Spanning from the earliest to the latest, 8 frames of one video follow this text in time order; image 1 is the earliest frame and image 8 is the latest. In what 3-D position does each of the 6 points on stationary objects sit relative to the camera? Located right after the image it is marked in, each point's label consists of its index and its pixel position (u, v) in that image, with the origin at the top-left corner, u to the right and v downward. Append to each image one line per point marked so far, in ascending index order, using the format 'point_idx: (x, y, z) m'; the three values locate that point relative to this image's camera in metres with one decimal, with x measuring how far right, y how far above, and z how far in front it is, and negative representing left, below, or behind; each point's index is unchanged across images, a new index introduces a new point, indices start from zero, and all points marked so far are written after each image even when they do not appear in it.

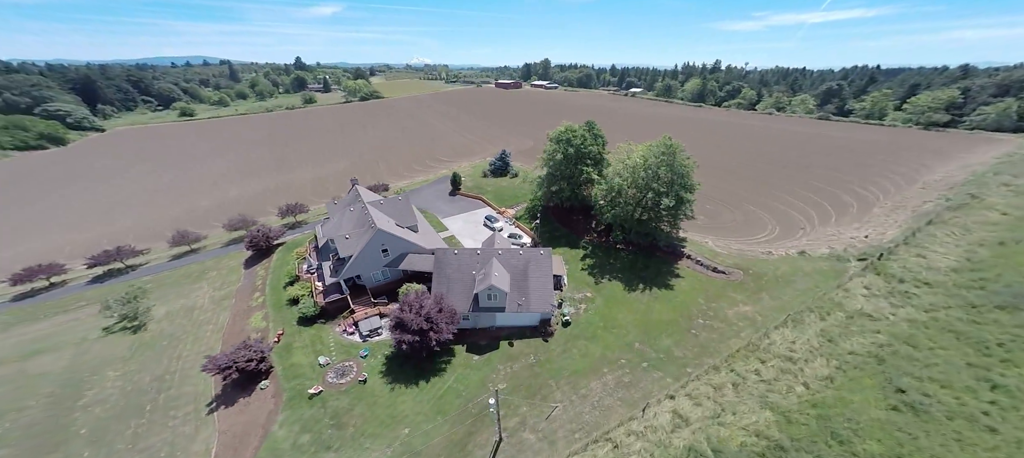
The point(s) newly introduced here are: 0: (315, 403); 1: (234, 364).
0: (-10.7, -10.3, +18.4) m
1: (-16.3, -8.1, +18.5) m
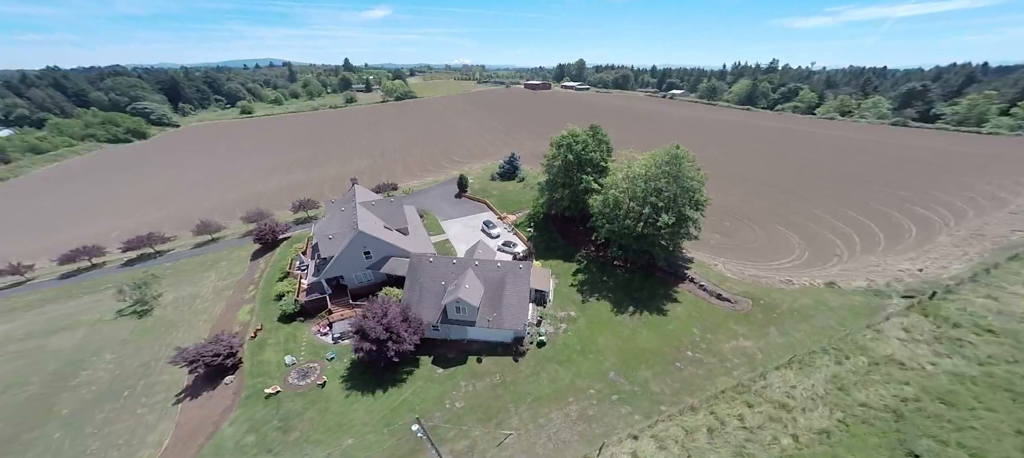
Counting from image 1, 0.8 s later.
0: (-13.6, -10.4, +18.5) m
1: (-19.0, -8.0, +19.2) m
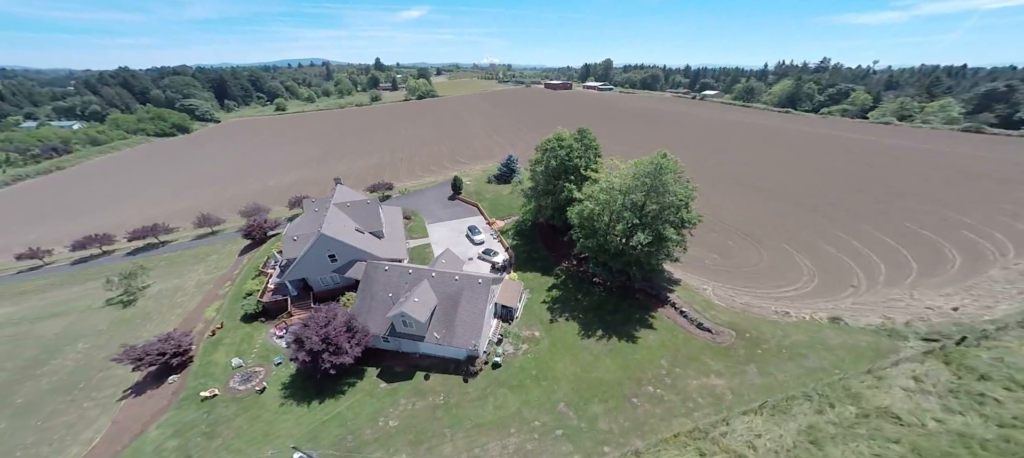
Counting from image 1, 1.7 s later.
0: (-17.5, -10.6, +18.3) m
1: (-22.6, -8.0, +19.4) m
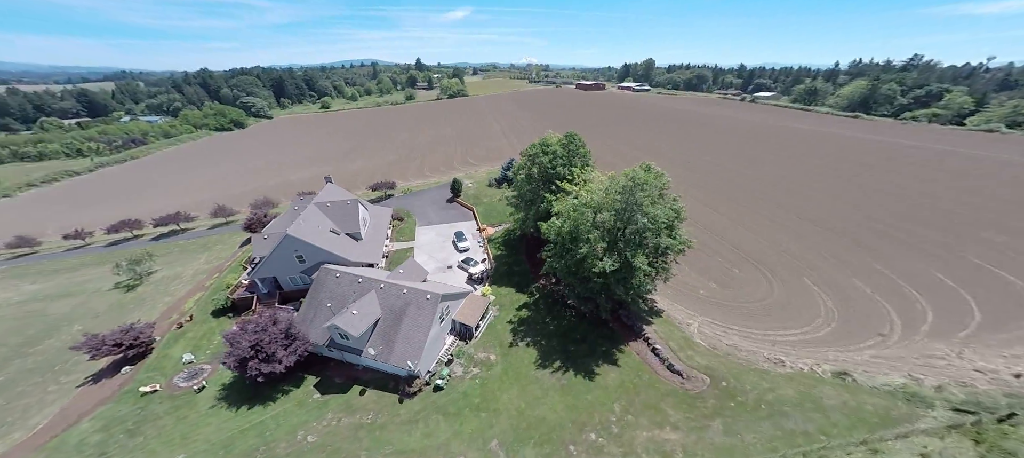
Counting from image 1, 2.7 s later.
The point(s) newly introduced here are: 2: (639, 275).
0: (-21.6, -10.6, +18.6) m
1: (-26.5, -7.6, +20.4) m
2: (+8.0, -2.9, +19.7) m
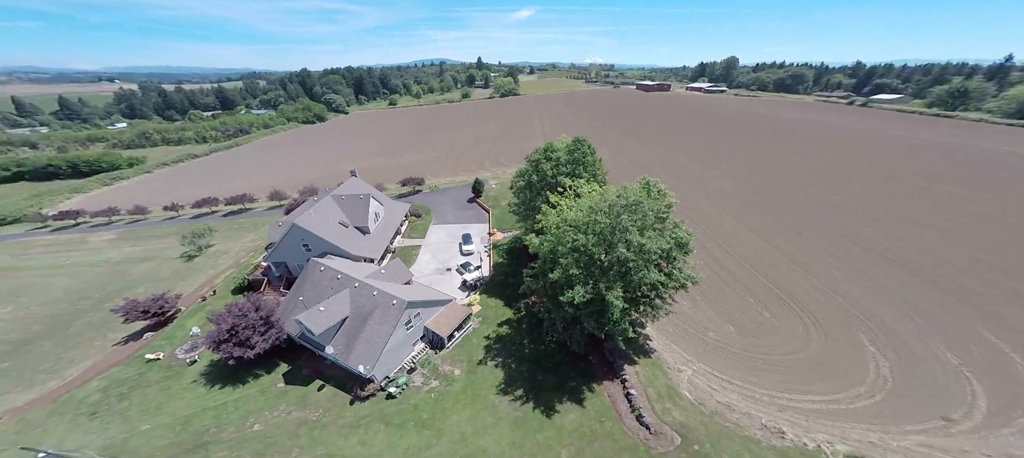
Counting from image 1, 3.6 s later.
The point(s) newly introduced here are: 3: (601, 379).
0: (-24.4, -9.3, +21.3) m
1: (-28.6, -6.0, +23.8) m
2: (+5.5, -4.3, +16.9) m
3: (+5.5, -9.0, +19.2) m
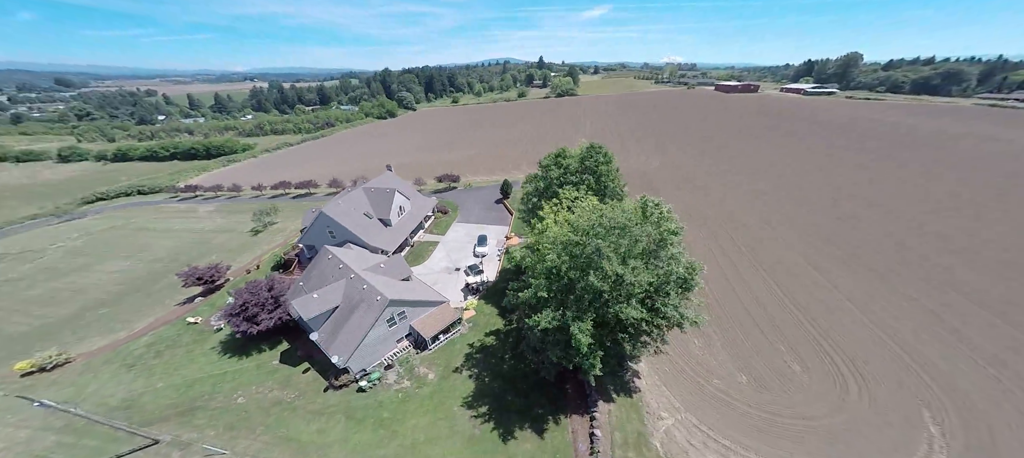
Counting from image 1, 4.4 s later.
0: (-25.6, -7.6, +25.0) m
1: (-28.9, -3.9, +28.2) m
2: (+3.4, -5.3, +15.1) m
3: (+3.3, -10.0, +17.4) m
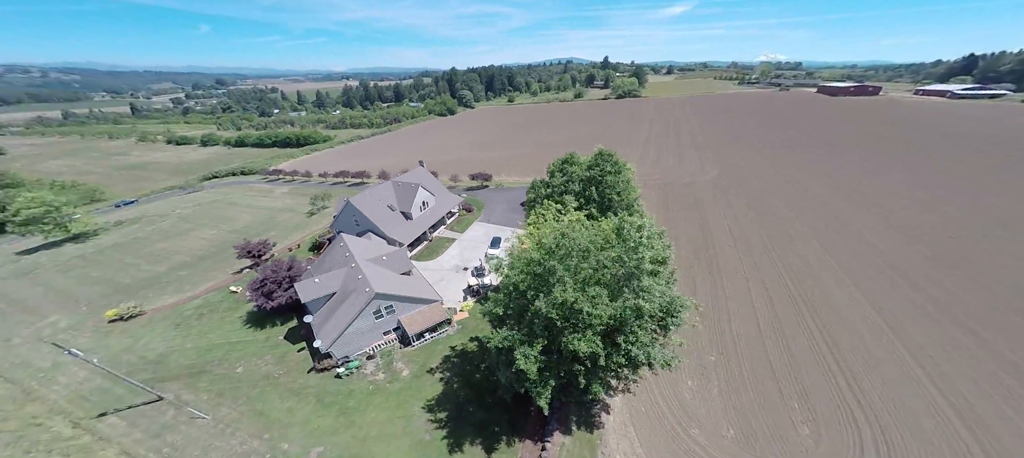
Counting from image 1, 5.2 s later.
0: (-25.9, -5.7, +28.8) m
1: (-28.2, -1.8, +32.6) m
2: (+0.9, -5.9, +13.8) m
3: (+0.8, -10.6, +16.1) m
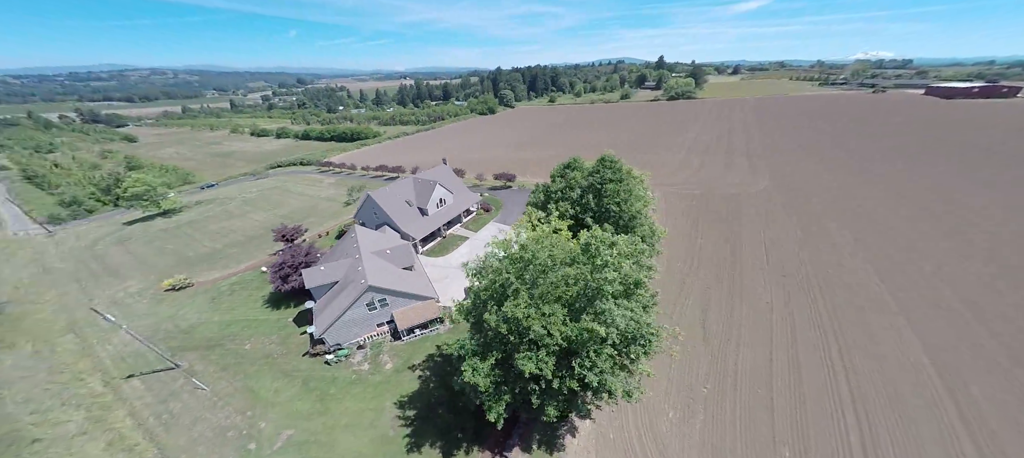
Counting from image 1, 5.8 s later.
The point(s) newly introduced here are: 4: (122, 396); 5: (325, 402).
0: (-25.6, -4.3, +31.7) m
1: (-27.2, -0.2, +35.7) m
2: (-1.1, -6.2, +13.3) m
3: (-1.2, -10.9, +15.6) m
4: (-22.9, -9.6, +18.5) m
5: (-10.8, -10.5, +19.1) m
